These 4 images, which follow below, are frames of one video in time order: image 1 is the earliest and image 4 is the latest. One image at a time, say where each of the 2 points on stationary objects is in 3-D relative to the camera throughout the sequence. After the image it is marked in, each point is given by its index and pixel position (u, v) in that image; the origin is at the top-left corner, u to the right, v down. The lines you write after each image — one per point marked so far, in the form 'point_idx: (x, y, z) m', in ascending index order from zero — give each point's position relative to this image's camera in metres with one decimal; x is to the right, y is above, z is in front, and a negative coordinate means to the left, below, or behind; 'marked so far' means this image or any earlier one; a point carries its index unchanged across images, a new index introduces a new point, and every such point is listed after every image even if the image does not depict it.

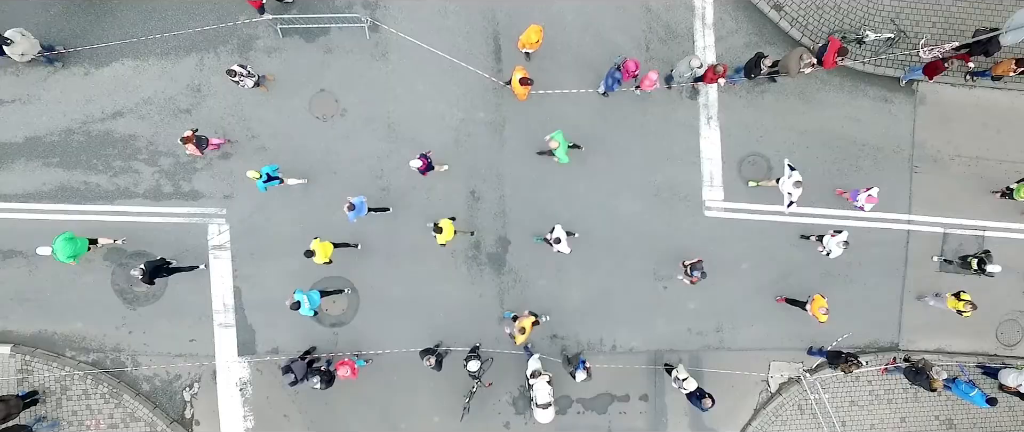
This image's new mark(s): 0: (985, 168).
0: (+10.7, +1.1, +10.8) m
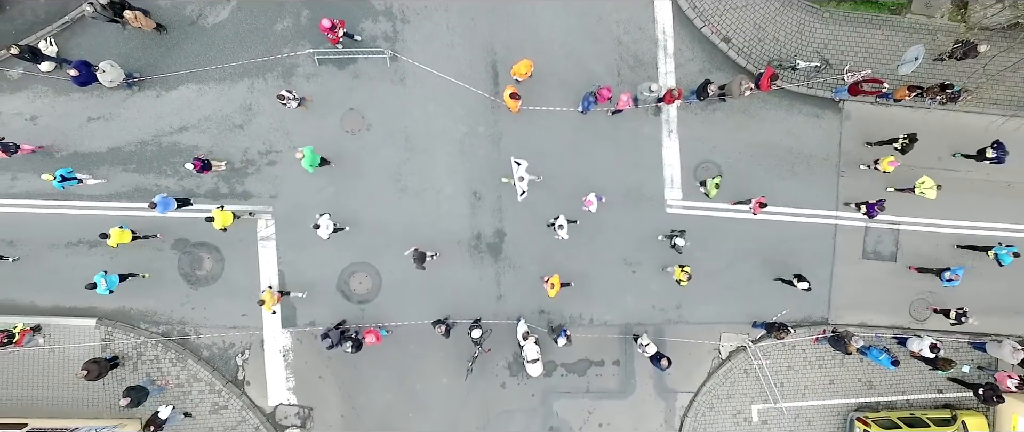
0: (+10.6, +1.2, +13.0) m
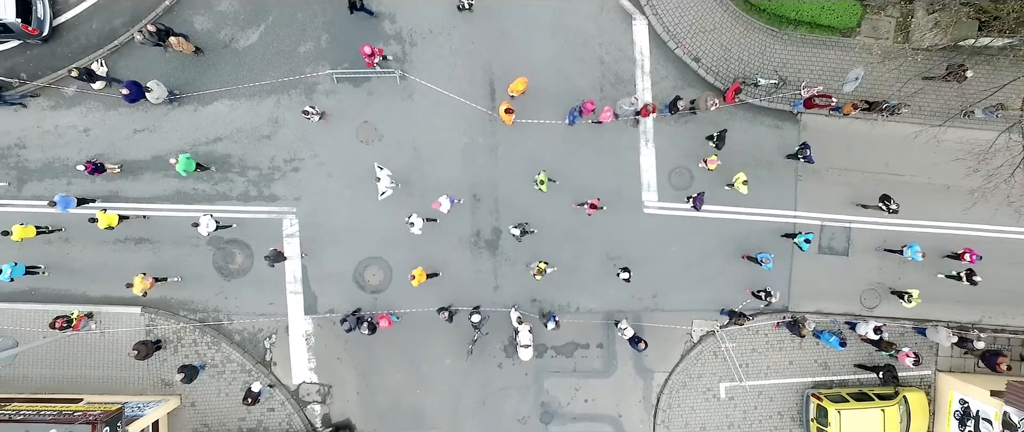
0: (+10.4, +1.2, +14.7) m
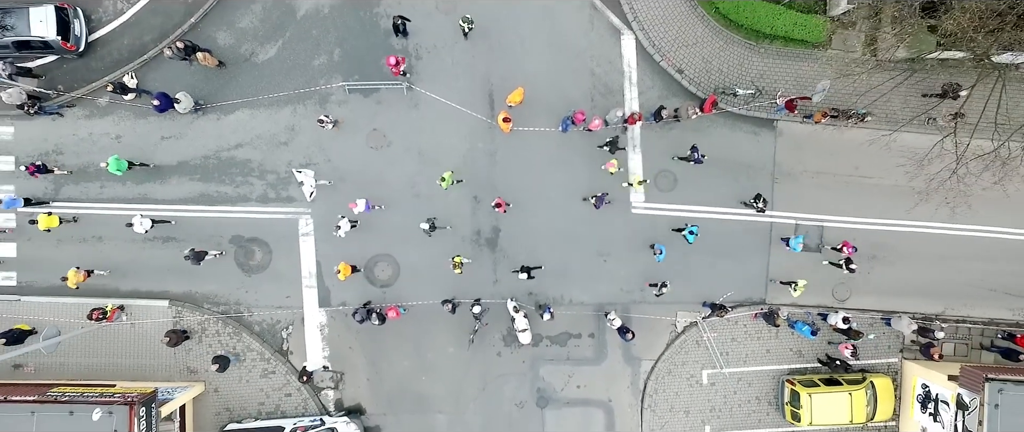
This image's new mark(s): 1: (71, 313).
0: (+10.4, +1.2, +15.9) m
1: (-15.3, -3.4, +16.6) m
